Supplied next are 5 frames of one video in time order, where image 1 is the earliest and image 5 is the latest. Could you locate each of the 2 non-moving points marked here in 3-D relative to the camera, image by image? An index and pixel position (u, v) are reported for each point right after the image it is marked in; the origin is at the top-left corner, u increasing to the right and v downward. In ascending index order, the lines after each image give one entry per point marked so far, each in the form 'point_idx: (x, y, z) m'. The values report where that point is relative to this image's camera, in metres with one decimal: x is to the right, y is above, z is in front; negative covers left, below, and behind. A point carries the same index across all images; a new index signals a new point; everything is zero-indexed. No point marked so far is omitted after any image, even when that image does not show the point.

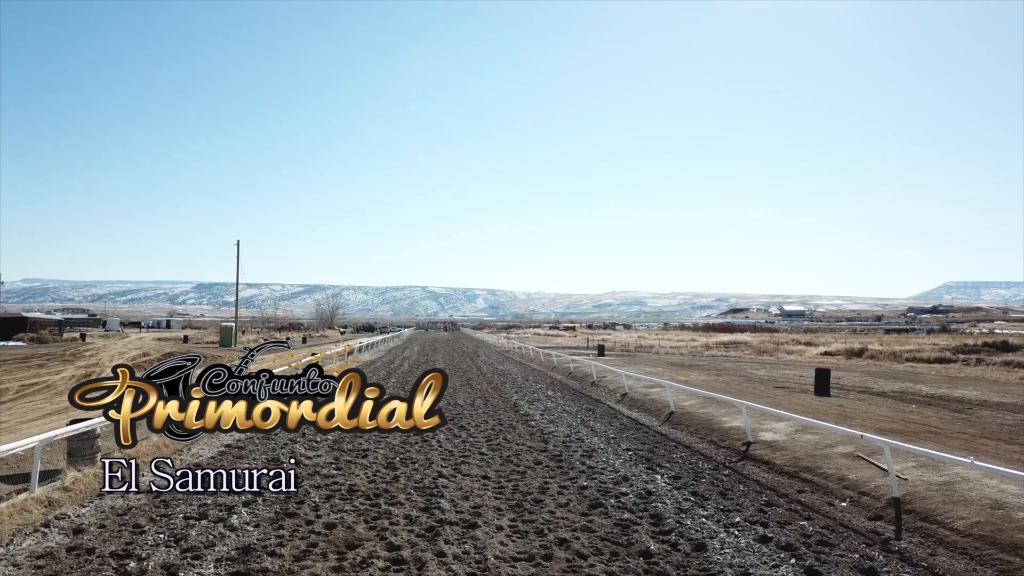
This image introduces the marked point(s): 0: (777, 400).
0: (+8.4, -3.4, +19.1) m
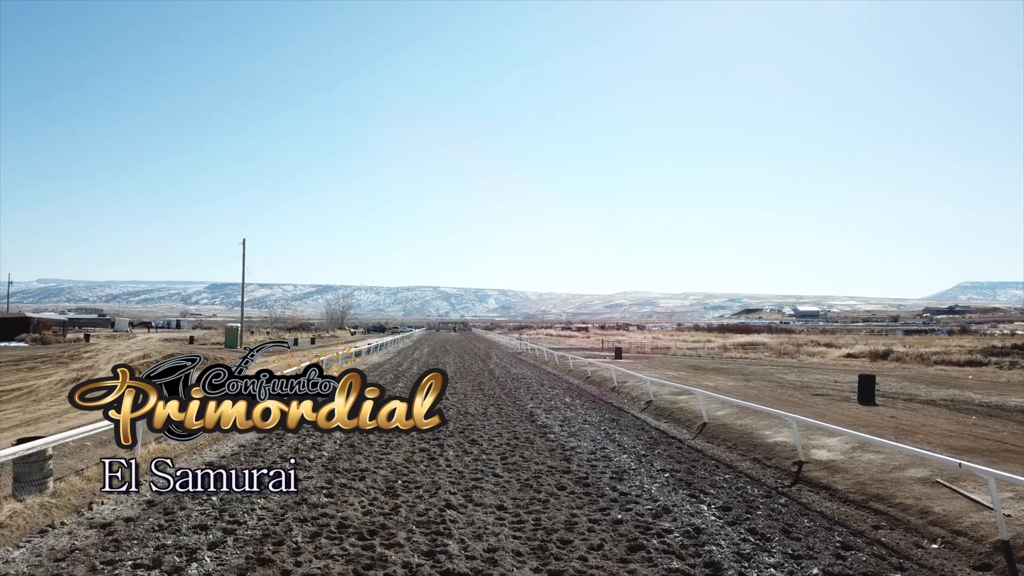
0: (+8.8, -3.4, +17.4) m
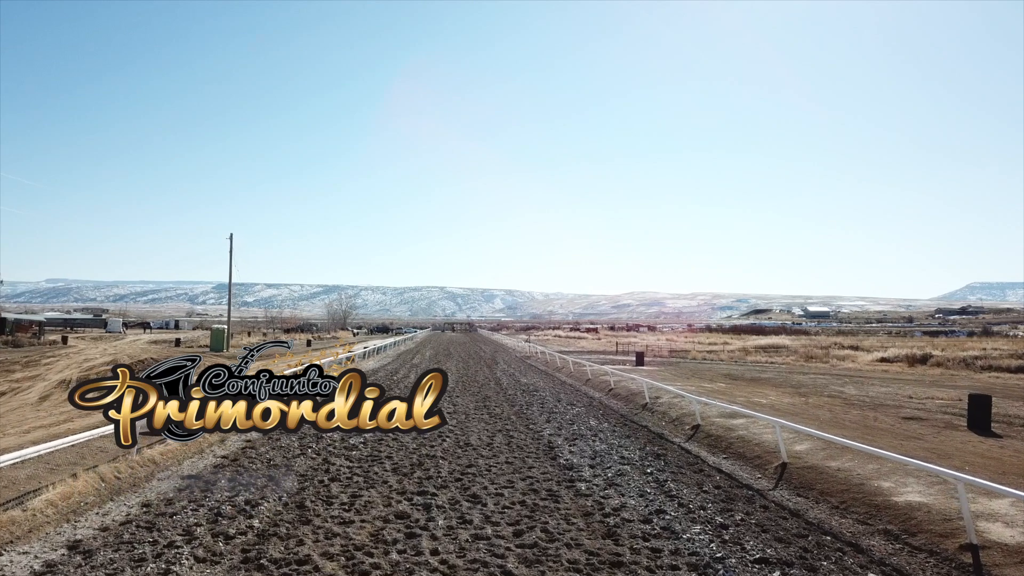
0: (+9.1, -3.3, +13.4) m
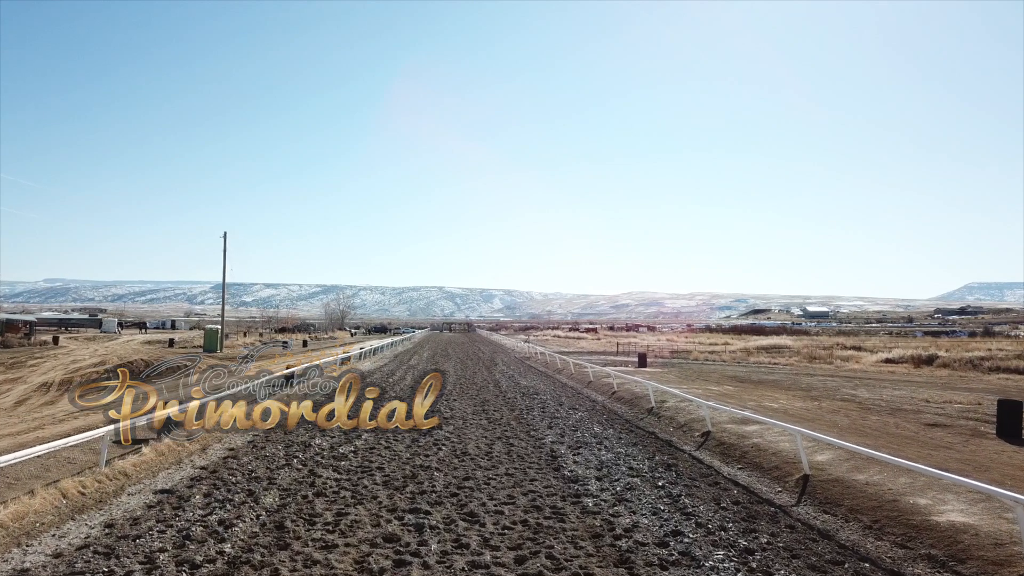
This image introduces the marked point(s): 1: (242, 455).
0: (+9.1, -3.3, +12.6) m
1: (-5.8, -3.6, +12.9) m
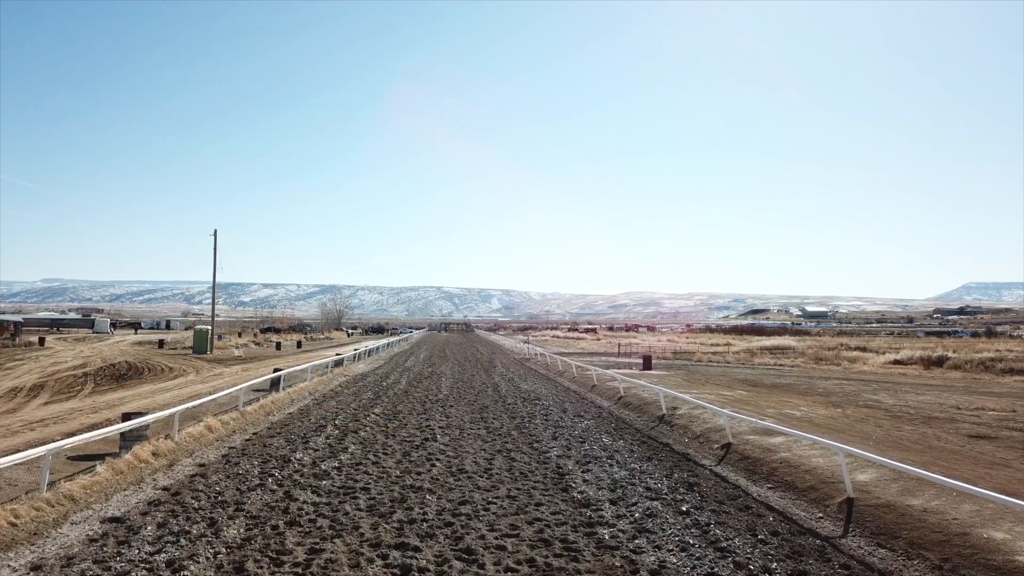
0: (+9.2, -3.2, +11.3) m
1: (-5.8, -3.5, +11.6) m
